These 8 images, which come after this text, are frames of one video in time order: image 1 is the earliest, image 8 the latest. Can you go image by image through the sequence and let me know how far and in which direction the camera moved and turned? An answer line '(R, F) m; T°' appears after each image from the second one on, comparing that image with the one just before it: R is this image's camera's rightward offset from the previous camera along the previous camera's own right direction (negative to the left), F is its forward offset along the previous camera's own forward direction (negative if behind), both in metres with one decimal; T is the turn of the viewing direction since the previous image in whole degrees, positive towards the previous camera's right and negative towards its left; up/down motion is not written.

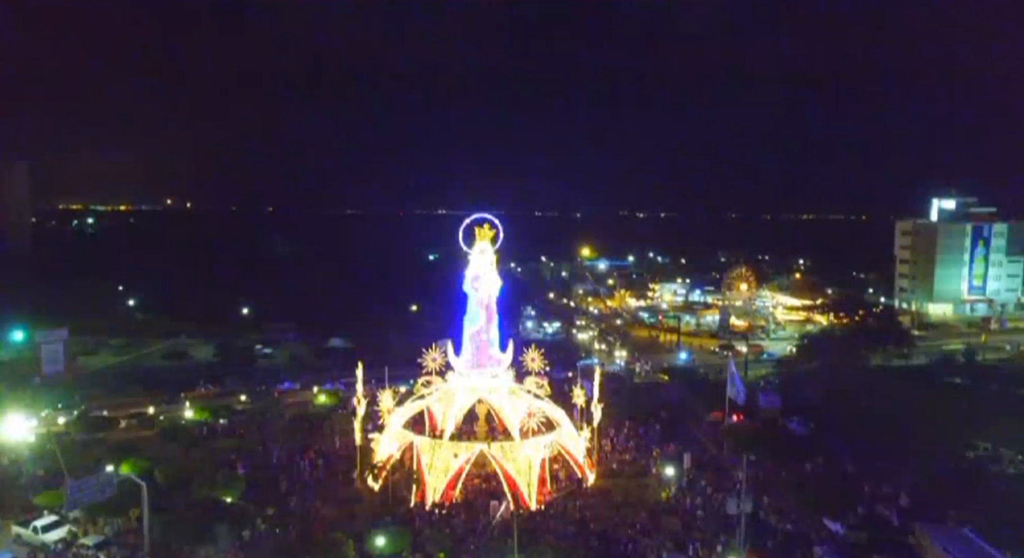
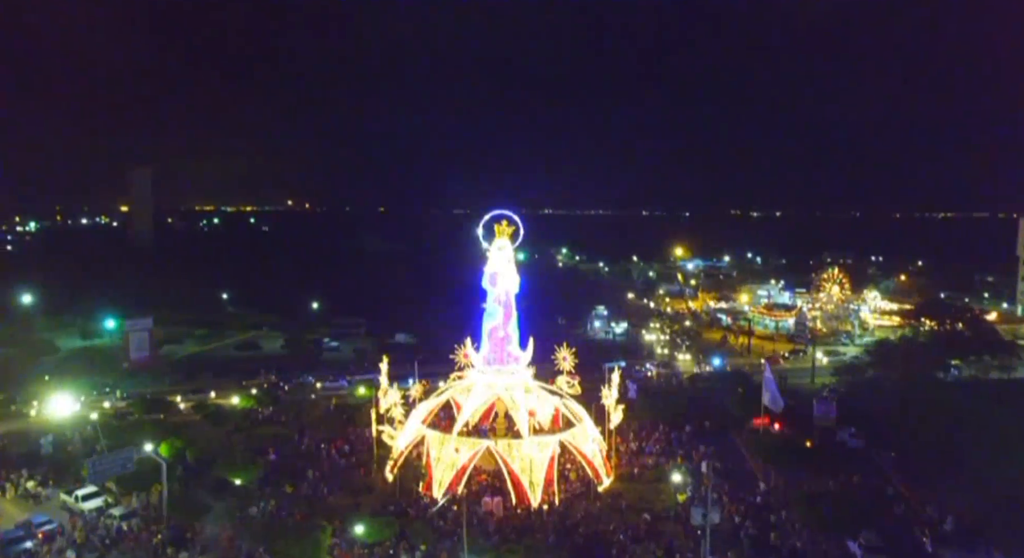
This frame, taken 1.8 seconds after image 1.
(+3.0, 0.0) m; -10°
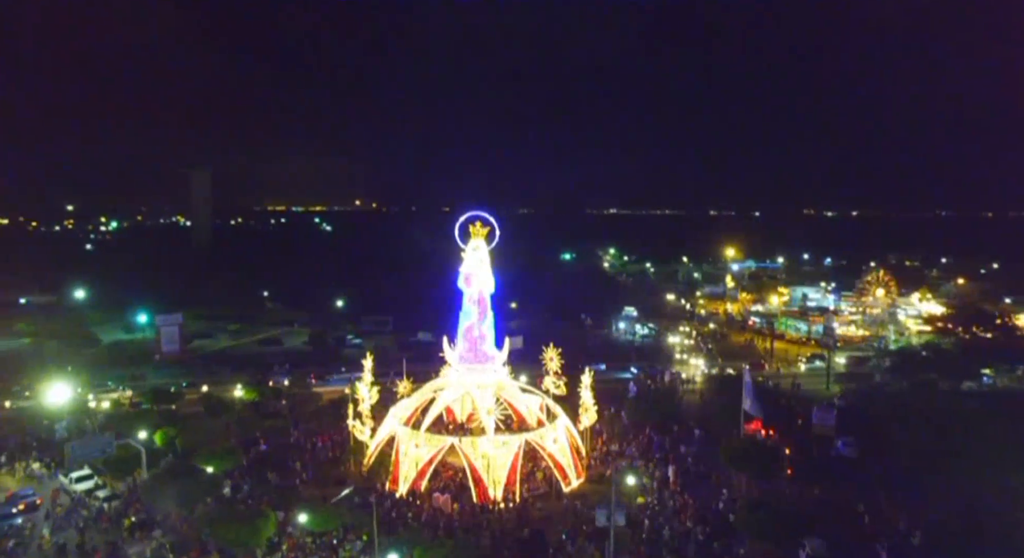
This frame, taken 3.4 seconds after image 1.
(+3.2, -0.2) m; -7°
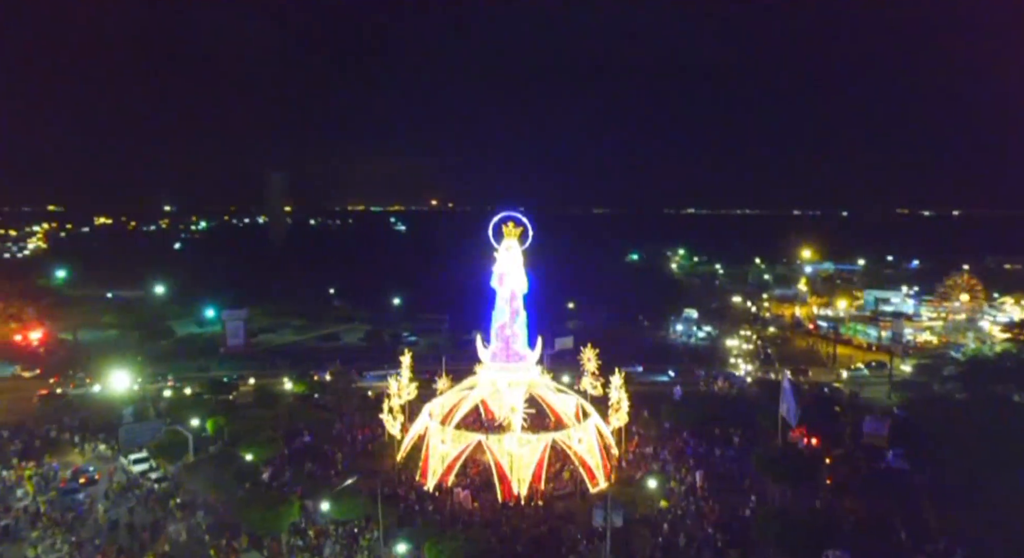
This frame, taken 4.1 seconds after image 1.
(+1.6, -0.1) m; -7°
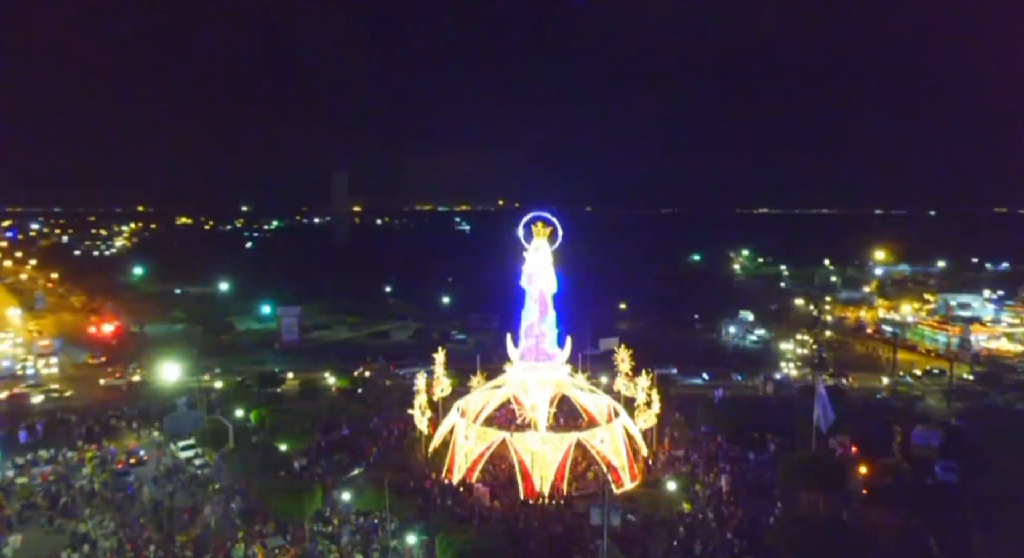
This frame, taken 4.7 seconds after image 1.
(+1.4, -0.1) m; -6°
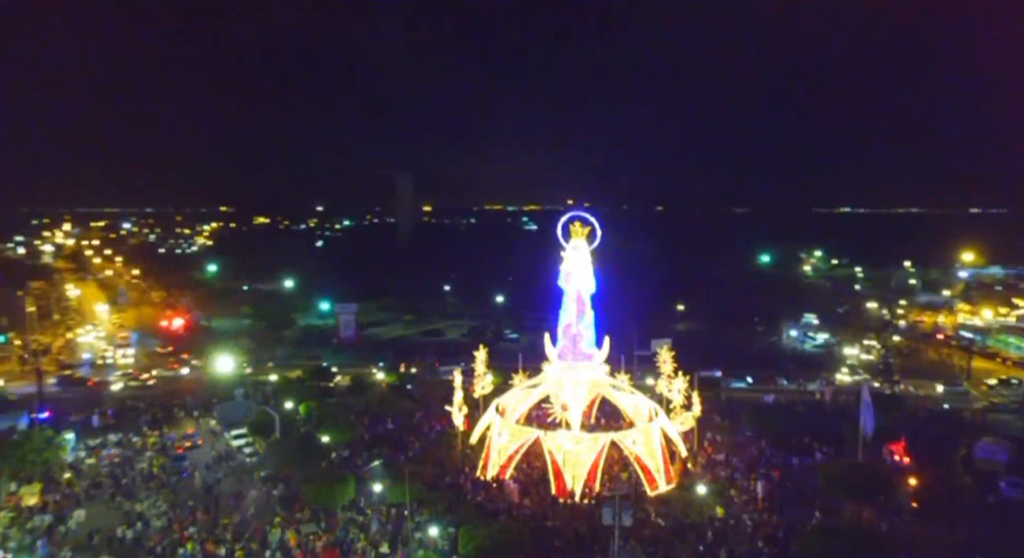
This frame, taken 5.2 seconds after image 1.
(+1.2, 0.0) m; -6°
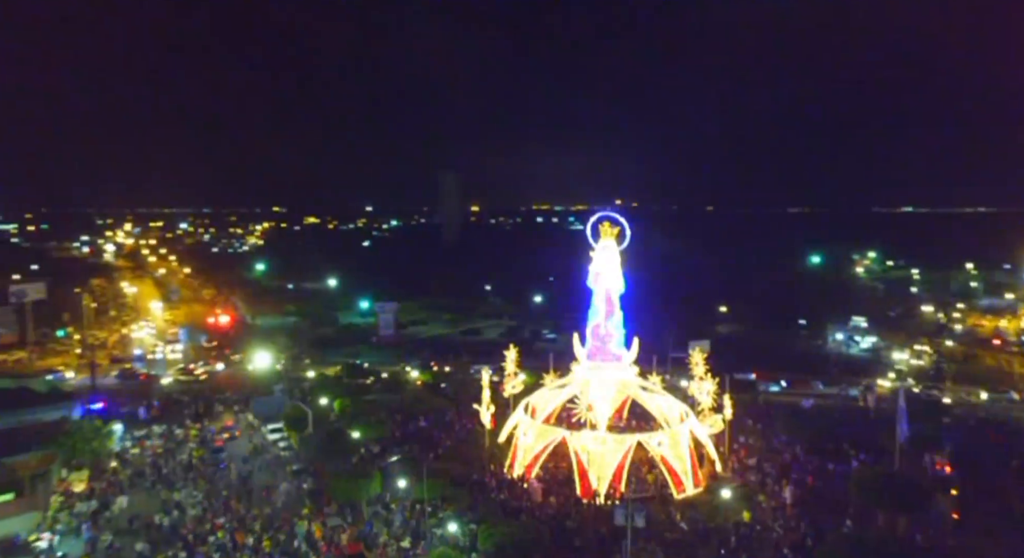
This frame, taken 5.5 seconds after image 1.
(+0.7, 0.0) m; -4°
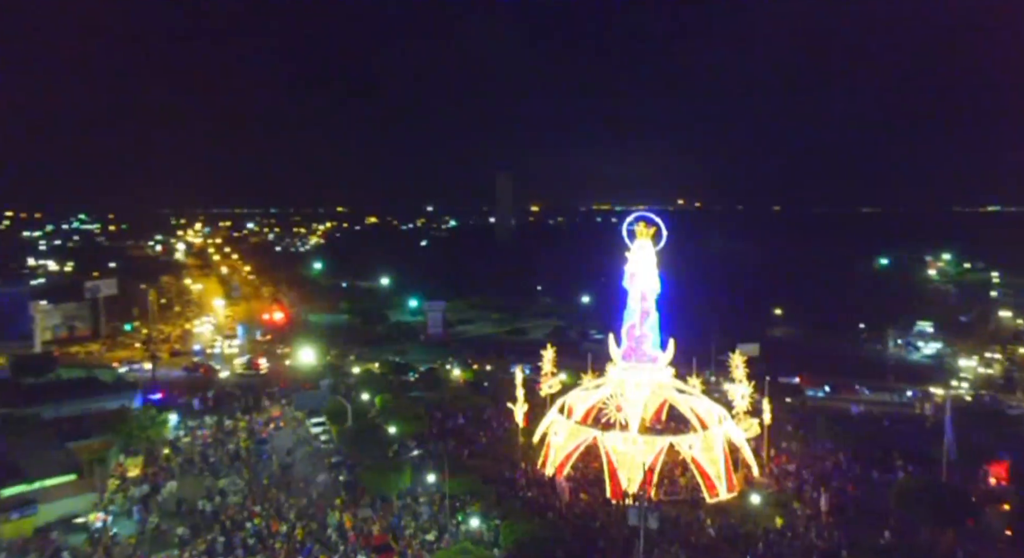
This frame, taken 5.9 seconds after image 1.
(+0.9, 0.0) m; -5°
